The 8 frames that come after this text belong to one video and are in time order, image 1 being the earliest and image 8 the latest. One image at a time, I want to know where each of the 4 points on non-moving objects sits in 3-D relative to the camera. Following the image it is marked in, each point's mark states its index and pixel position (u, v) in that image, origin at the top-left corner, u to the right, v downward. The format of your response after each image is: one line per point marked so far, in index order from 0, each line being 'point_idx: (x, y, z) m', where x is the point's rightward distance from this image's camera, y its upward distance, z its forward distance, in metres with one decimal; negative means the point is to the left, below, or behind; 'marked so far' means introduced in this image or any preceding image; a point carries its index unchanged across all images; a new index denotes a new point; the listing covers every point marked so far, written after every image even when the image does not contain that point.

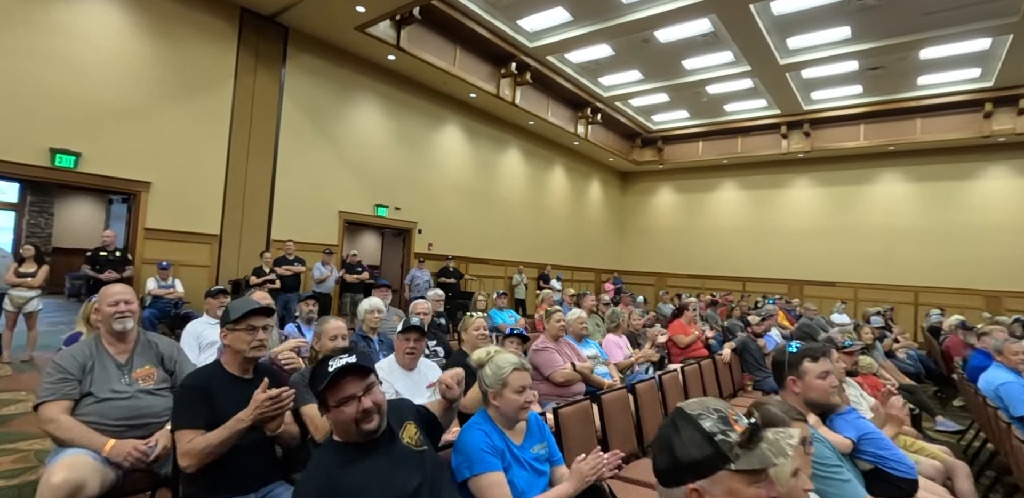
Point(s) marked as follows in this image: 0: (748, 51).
0: (+5.1, +4.2, +10.3) m
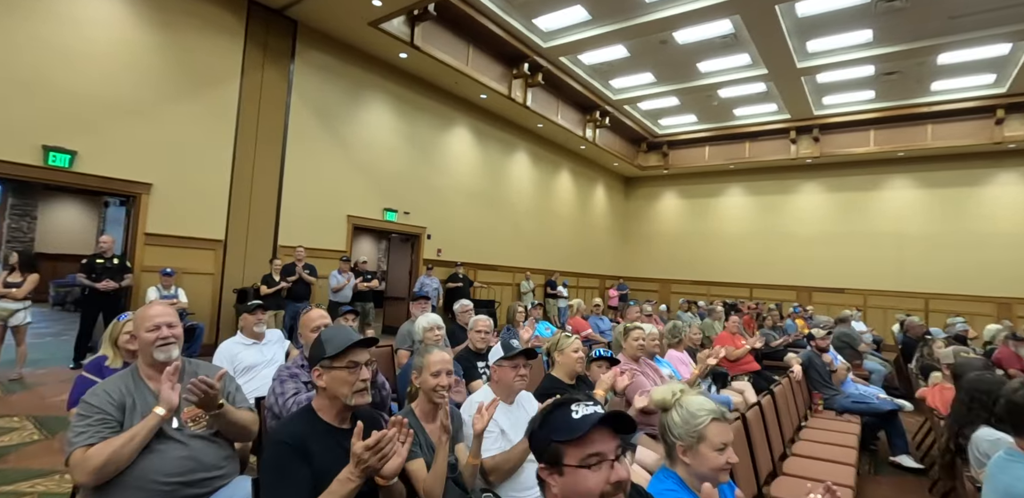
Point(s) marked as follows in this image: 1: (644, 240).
0: (+5.3, +4.0, +10.1) m
1: (+4.9, +0.4, +18.5) m
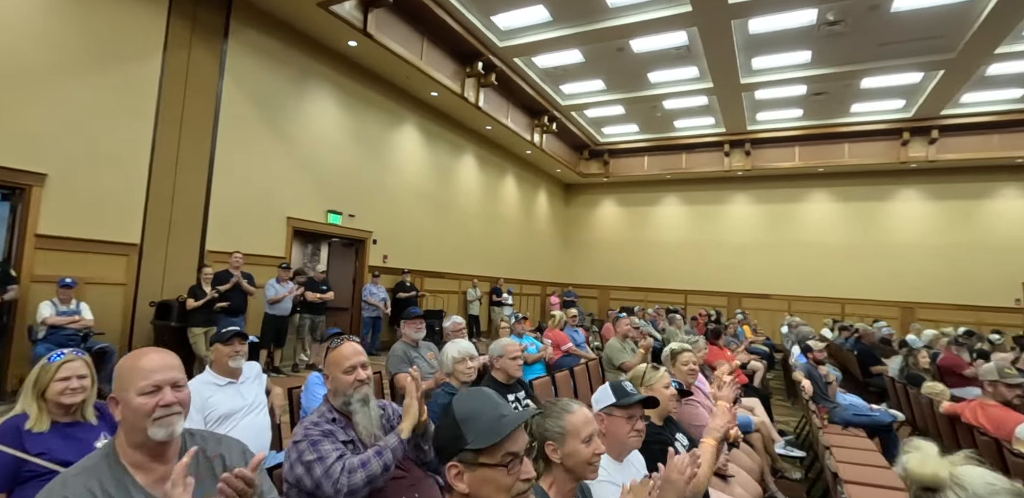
0: (+4.4, +3.9, +10.4) m
1: (+2.7, +0.1, +18.7) m
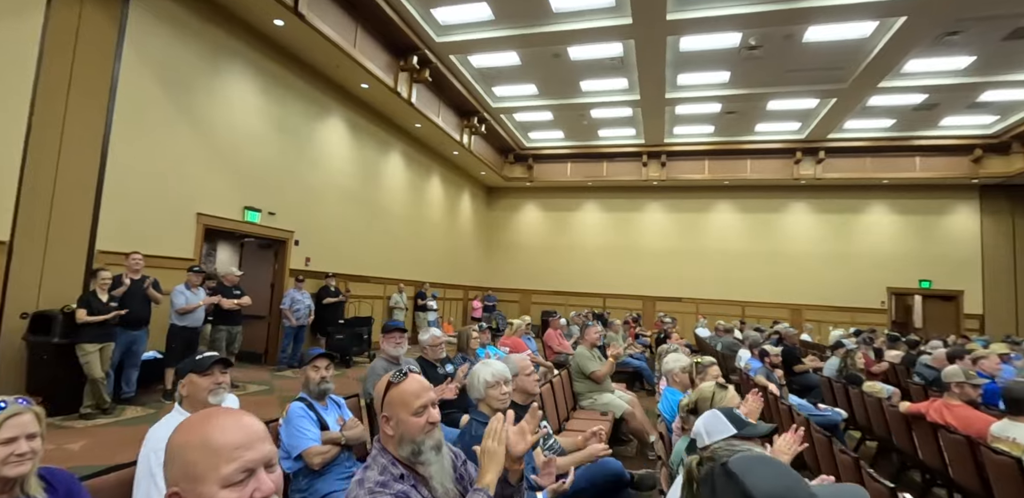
0: (+3.0, +3.7, +10.9) m
1: (-0.3, 0.0, +18.6) m
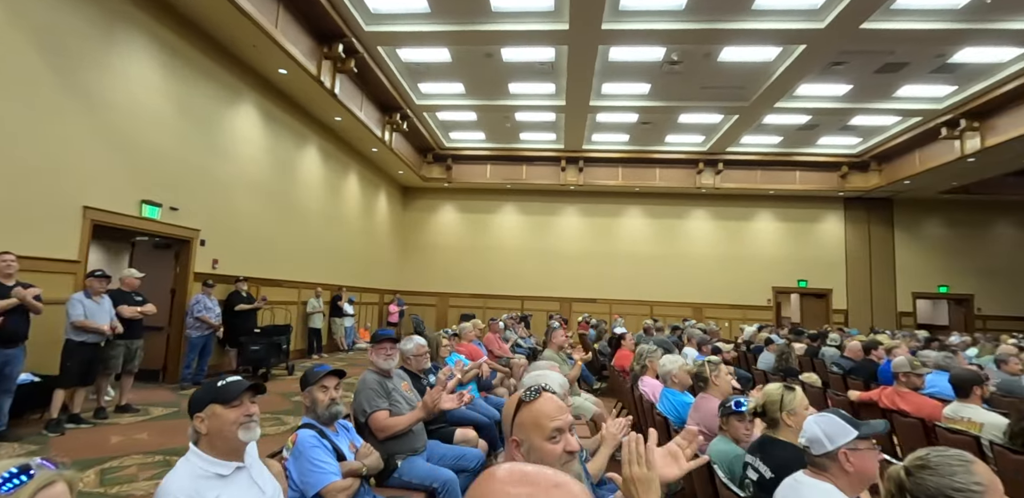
0: (+1.4, +3.7, +11.2) m
1: (-3.3, -0.1, +18.1) m
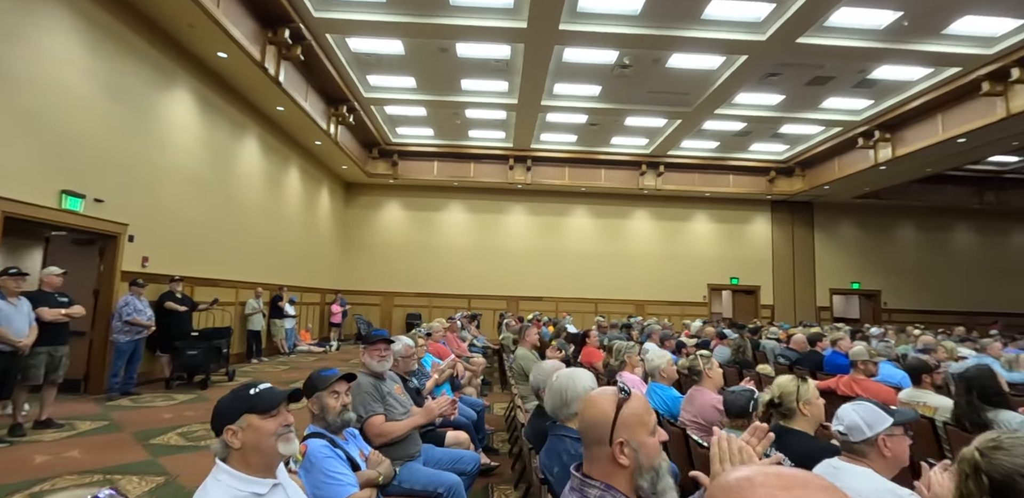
0: (+0.3, +3.7, +11.2) m
1: (-5.2, 0.0, +17.6) m
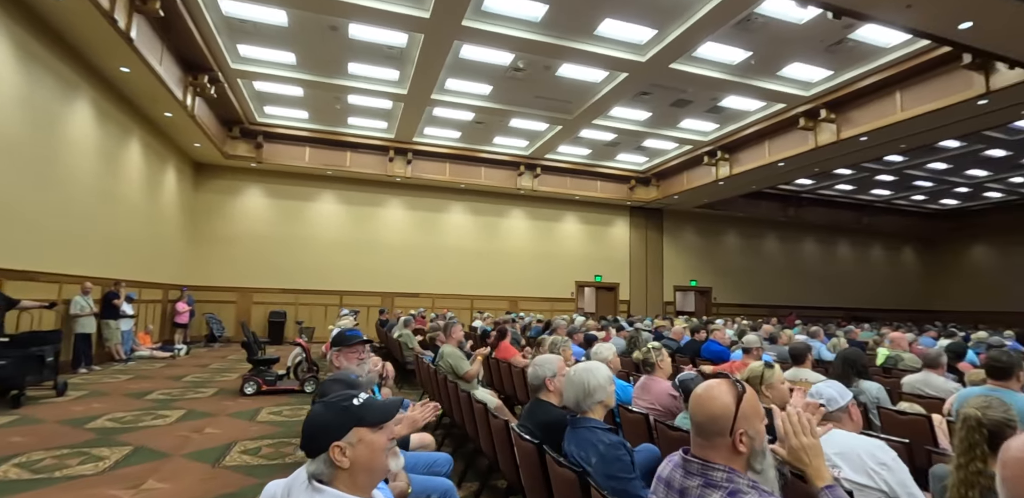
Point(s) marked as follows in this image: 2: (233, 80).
0: (-2.1, +3.8, +11.0) m
1: (-9.2, +0.3, +15.6) m
2: (-6.6, +4.0, +11.5) m
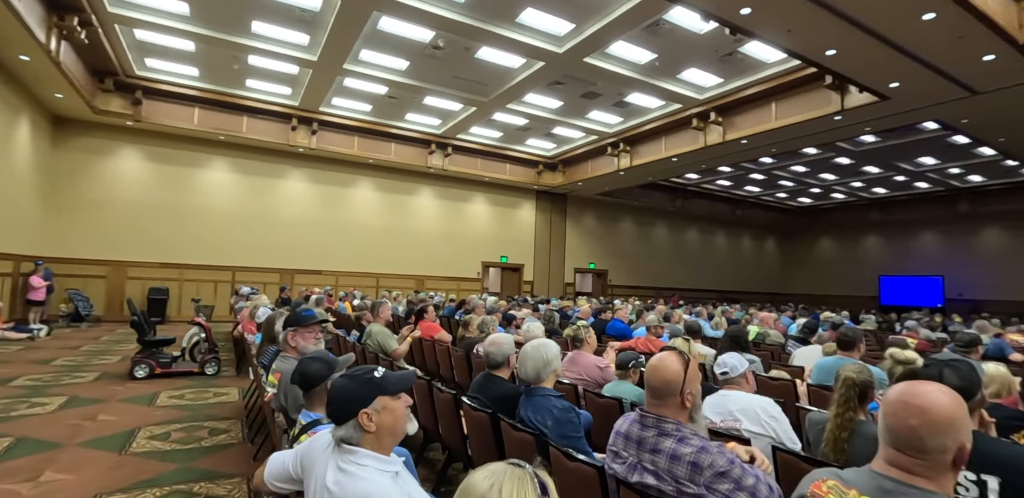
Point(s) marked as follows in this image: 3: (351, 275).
0: (-3.8, +4.3, +10.4) m
1: (-11.8, +1.2, +13.7) m
2: (-8.3, +4.6, +10.1) m
3: (-5.4, -0.9, +16.9) m
